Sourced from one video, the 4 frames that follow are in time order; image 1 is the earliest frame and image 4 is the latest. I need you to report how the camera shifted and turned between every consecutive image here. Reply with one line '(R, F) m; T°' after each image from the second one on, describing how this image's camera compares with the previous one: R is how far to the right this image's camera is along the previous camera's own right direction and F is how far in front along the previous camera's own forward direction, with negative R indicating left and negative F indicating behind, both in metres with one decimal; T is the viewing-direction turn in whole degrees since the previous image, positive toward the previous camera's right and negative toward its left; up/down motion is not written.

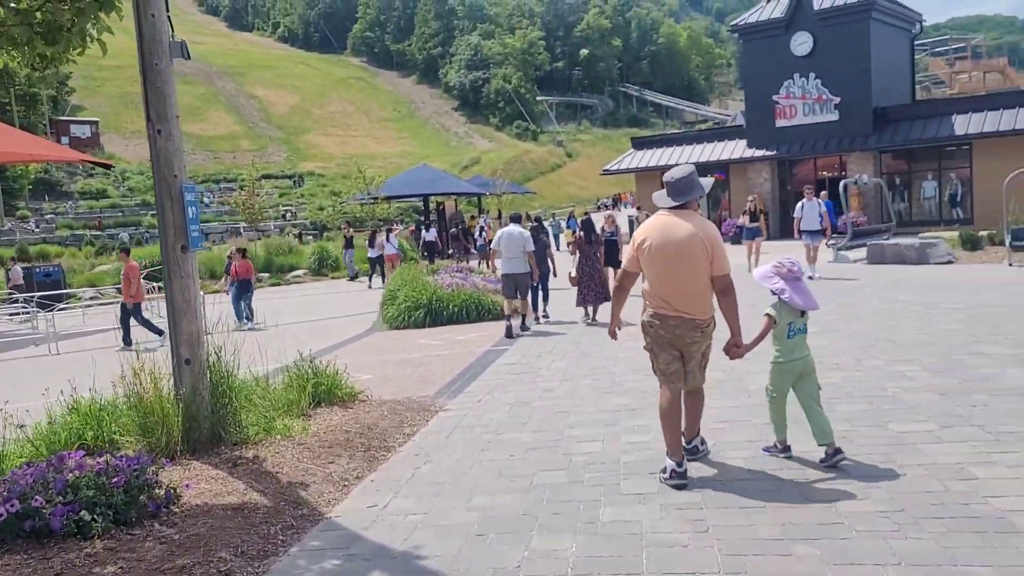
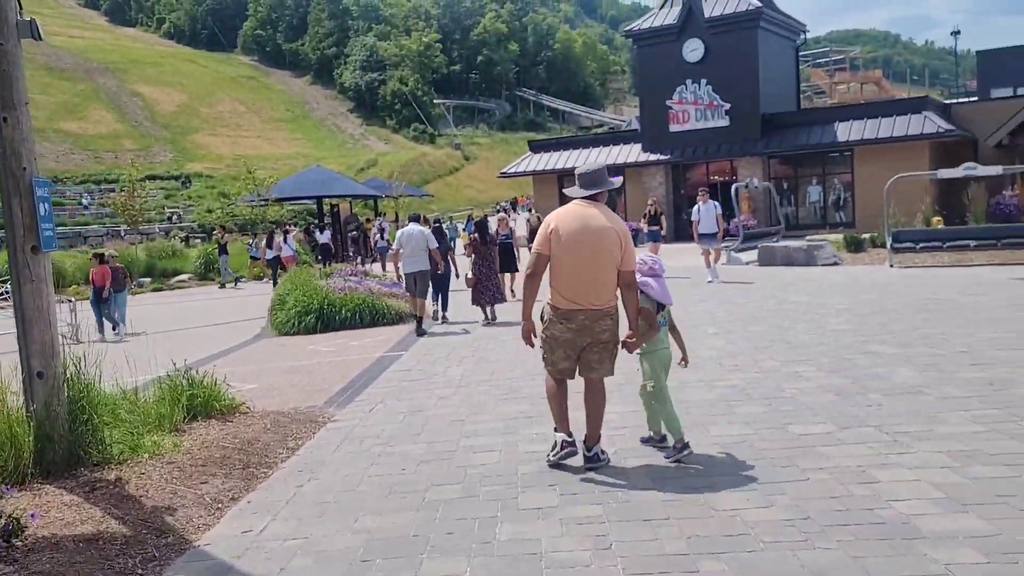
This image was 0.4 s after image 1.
(+0.1, +0.3) m; +6°
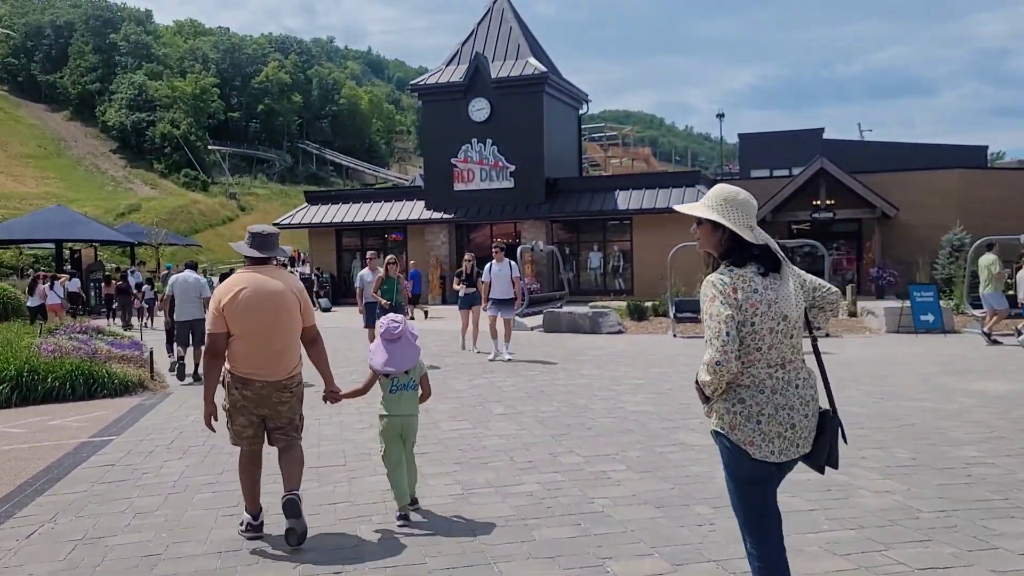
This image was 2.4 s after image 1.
(+0.3, +1.7) m; +14°
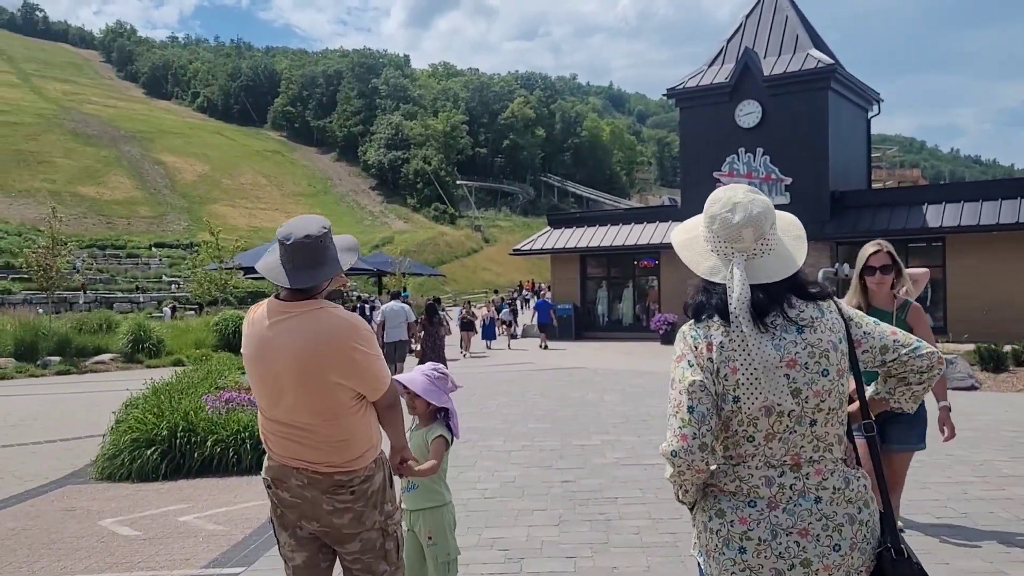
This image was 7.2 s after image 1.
(-1.0, +4.1) m; -15°
